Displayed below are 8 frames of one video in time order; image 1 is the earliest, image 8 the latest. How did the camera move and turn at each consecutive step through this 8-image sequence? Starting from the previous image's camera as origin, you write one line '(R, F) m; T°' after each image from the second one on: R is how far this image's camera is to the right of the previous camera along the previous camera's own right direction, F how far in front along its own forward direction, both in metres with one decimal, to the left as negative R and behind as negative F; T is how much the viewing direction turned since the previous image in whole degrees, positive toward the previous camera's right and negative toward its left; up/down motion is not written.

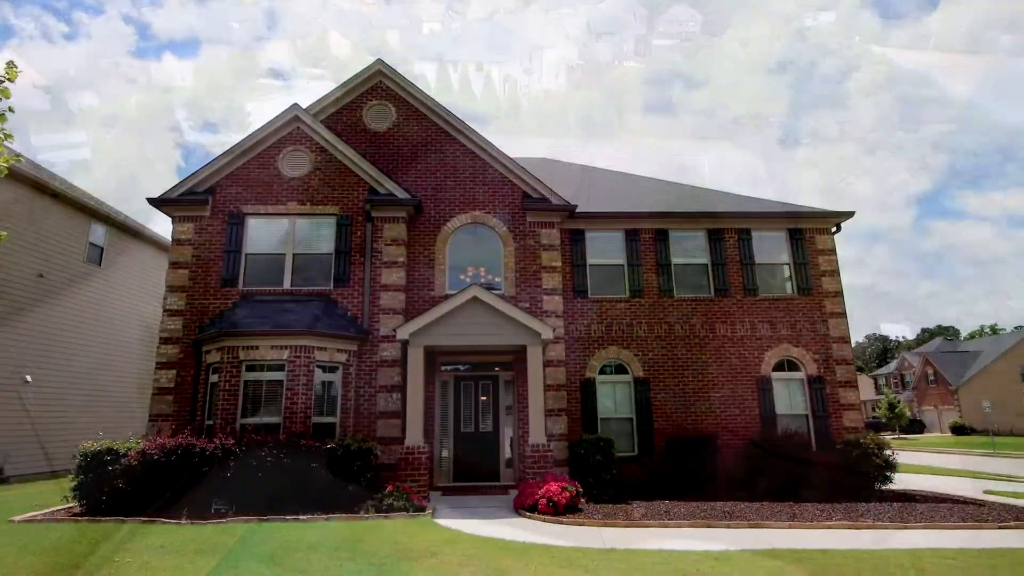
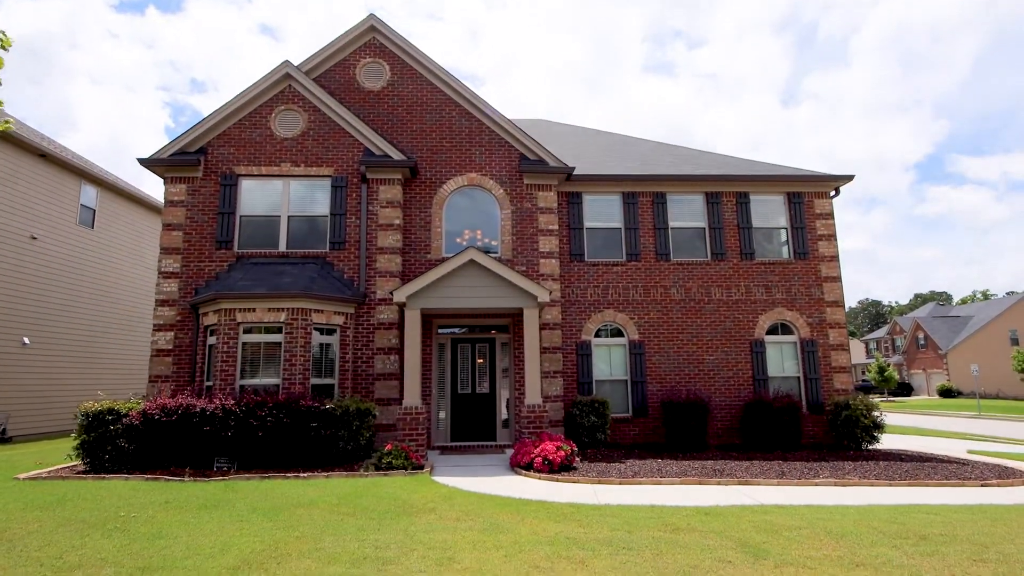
(0.0, 0.0) m; 0°
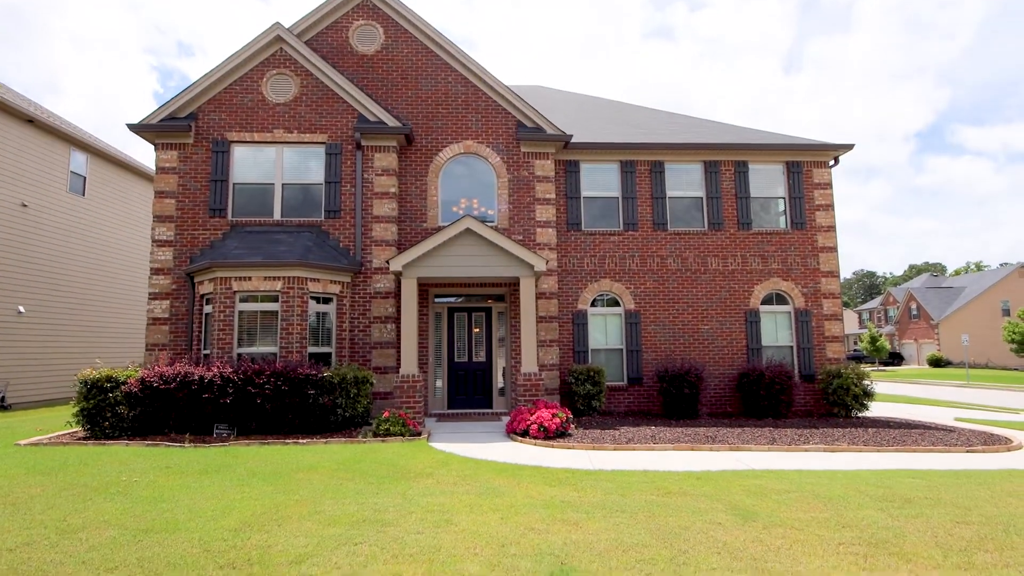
(0.0, 0.0) m; 0°
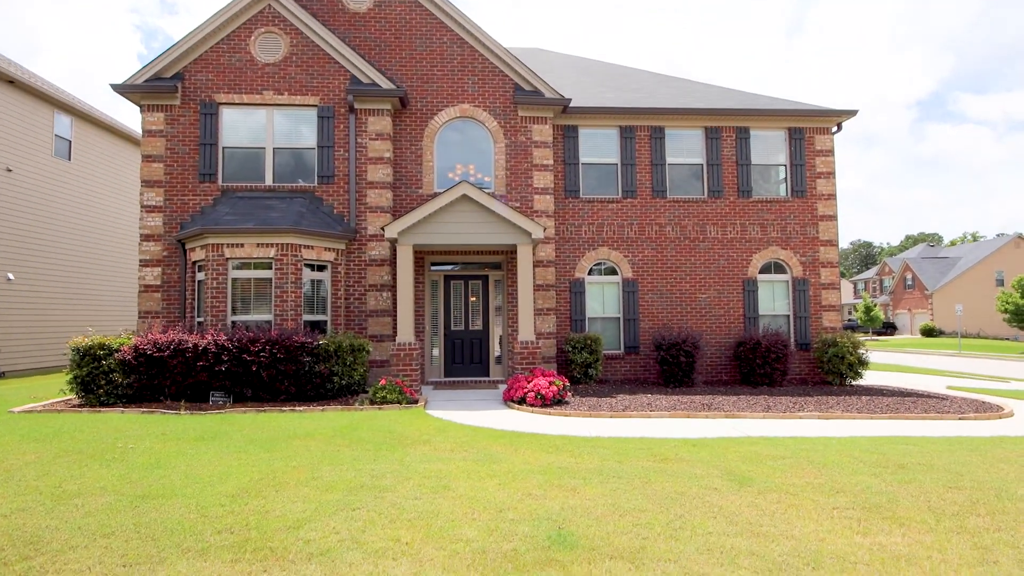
(0.0, +0.1) m; 0°
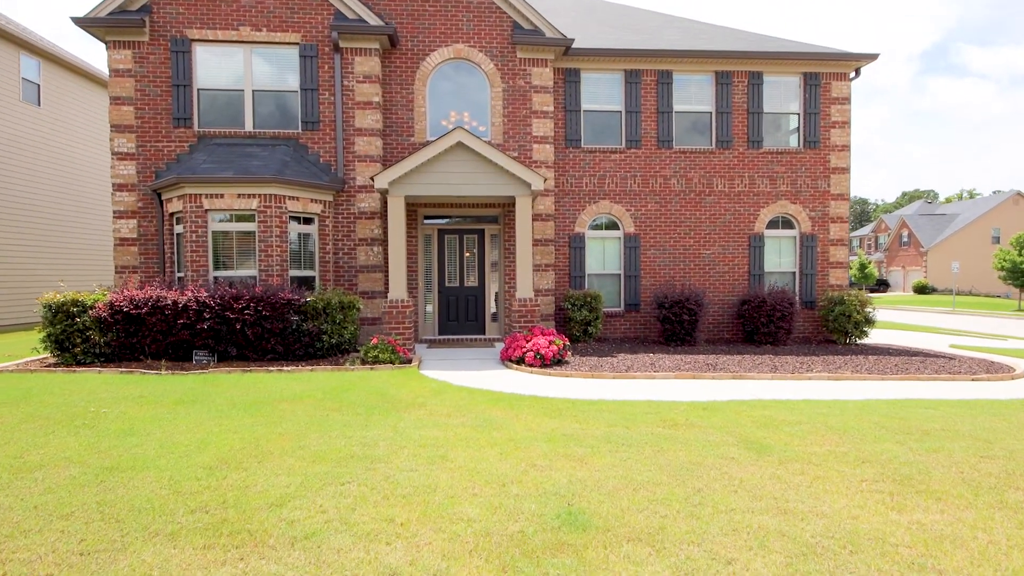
(-0.1, +0.5) m; +1°
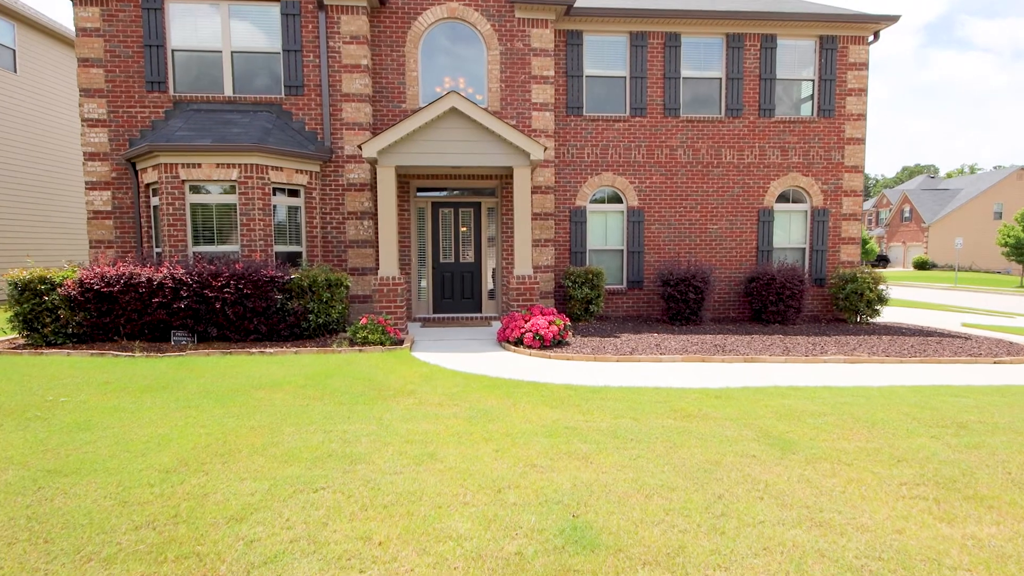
(0.0, +0.5) m; 0°
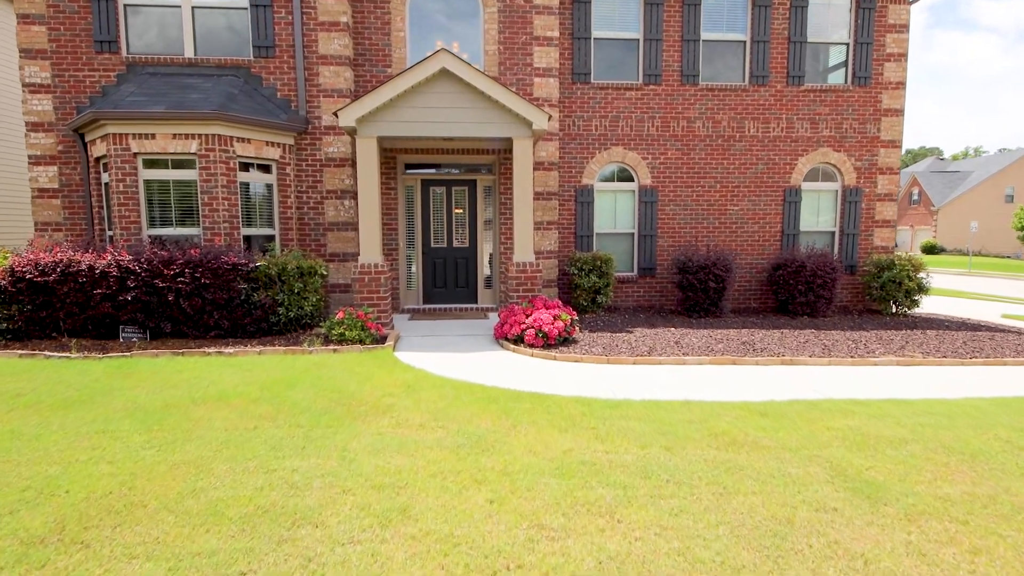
(0.0, +1.1) m; 0°
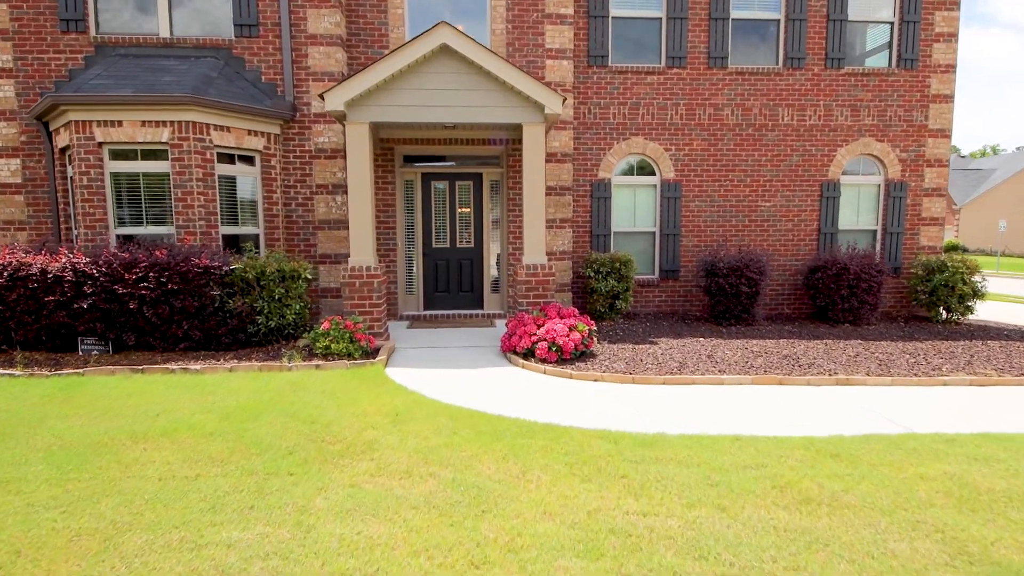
(0.0, +0.9) m; -1°
